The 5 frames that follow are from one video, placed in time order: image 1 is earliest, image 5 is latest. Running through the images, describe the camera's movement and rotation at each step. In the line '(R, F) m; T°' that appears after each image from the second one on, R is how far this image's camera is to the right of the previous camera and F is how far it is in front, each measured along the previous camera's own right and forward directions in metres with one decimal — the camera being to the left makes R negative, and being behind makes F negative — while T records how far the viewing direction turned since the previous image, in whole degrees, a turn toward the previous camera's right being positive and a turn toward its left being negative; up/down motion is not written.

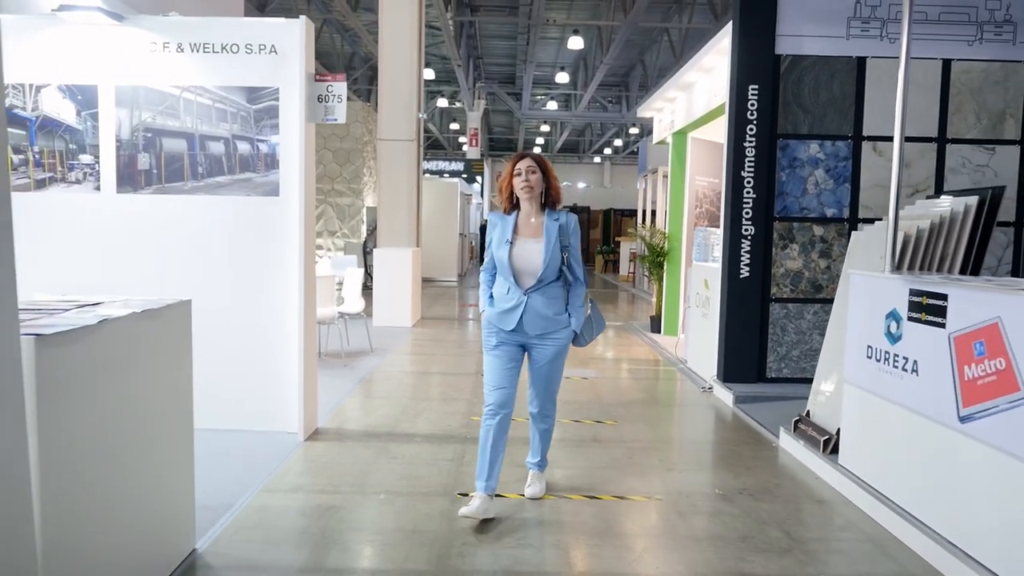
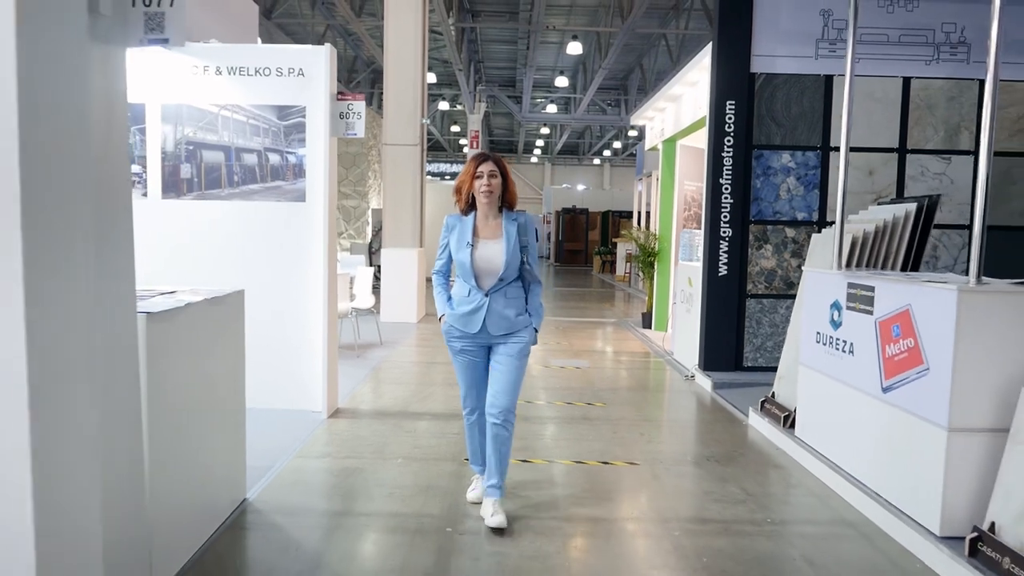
(0.0, -0.5) m; 0°
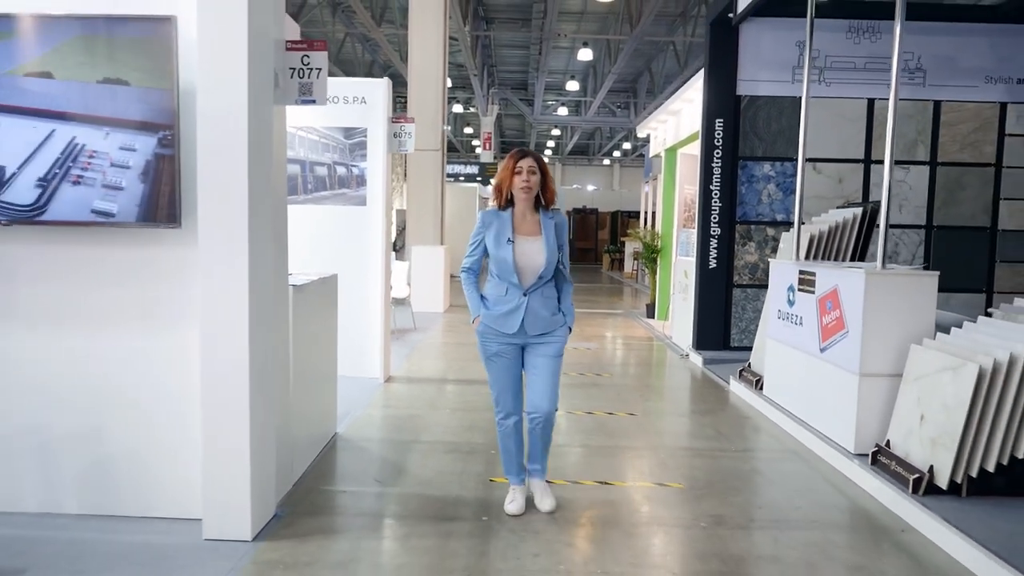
(-0.1, -1.0) m; -1°
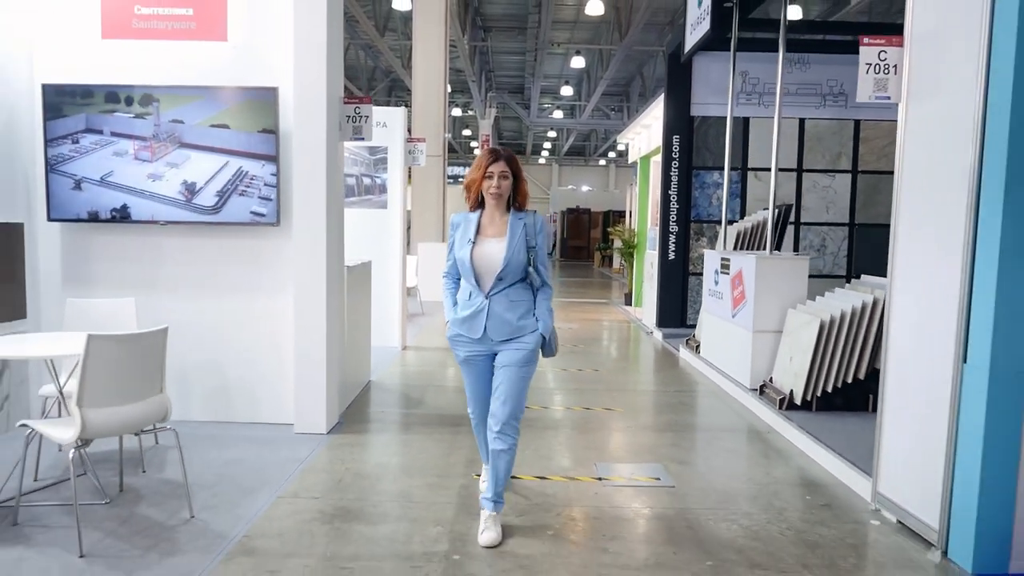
(+0.1, -1.4) m; 0°
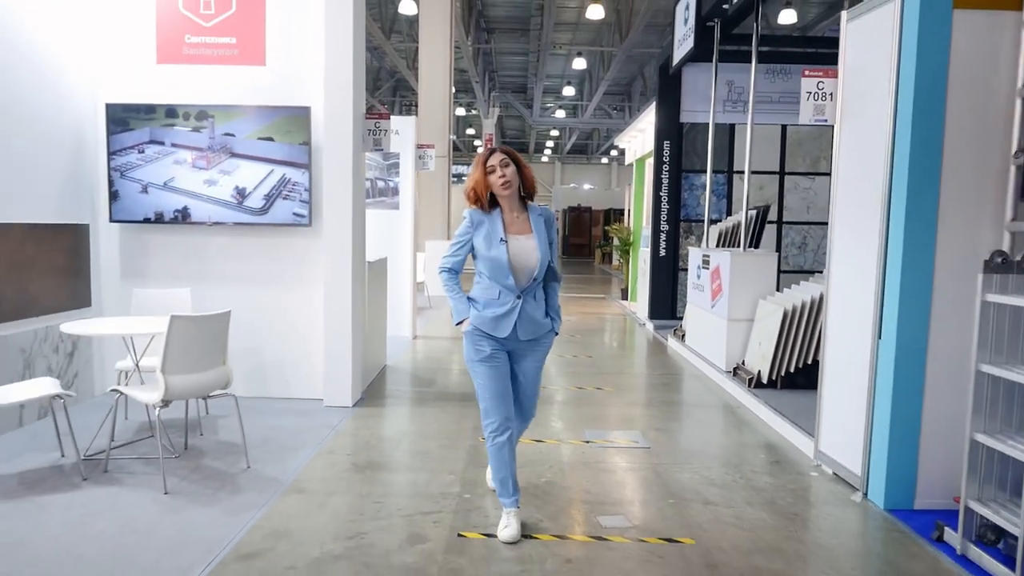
(0.0, -0.6) m; 0°
